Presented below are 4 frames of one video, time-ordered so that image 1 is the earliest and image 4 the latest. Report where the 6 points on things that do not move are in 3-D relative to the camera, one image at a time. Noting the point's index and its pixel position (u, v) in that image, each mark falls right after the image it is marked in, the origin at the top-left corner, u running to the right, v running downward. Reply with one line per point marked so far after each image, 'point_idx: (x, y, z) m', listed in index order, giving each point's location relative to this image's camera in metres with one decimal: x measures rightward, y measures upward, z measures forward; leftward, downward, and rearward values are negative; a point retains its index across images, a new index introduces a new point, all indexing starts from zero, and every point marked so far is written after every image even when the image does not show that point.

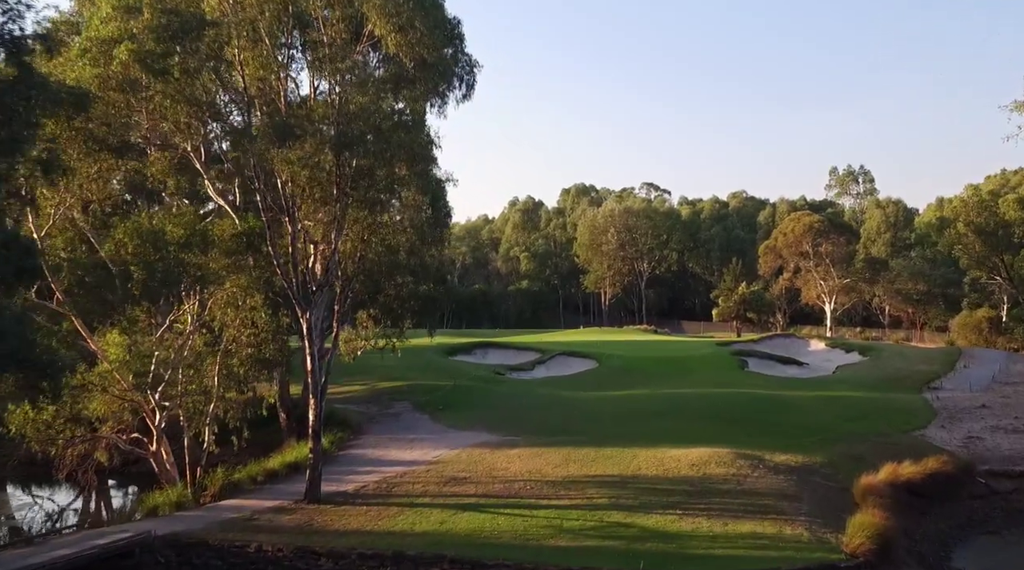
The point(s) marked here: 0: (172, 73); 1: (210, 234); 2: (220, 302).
0: (-6.9, +4.3, +16.7) m
1: (-6.8, +1.1, +18.3) m
2: (-6.8, -0.4, +19.6) m
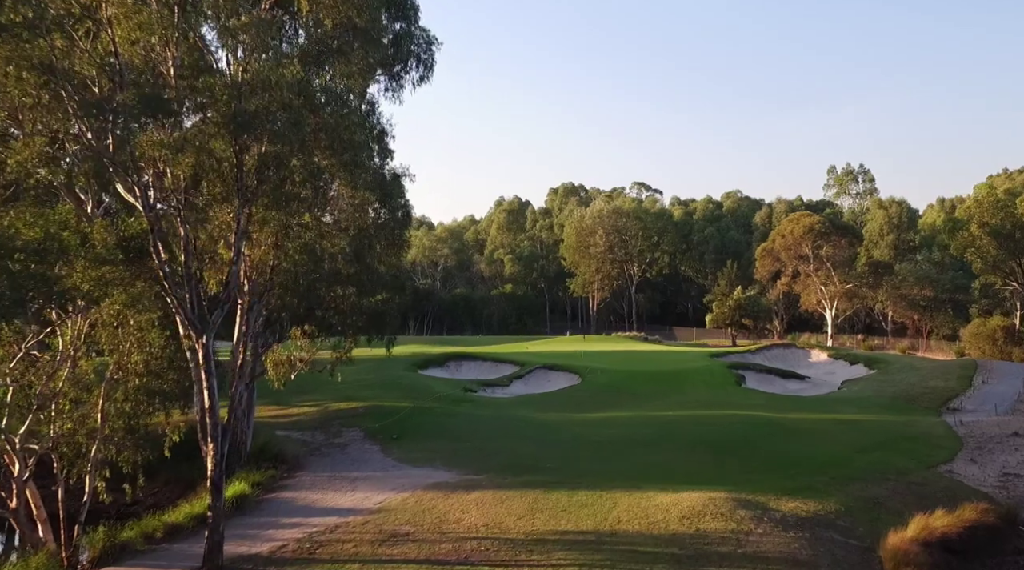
0: (-7.8, +4.0, +13.0) m
1: (-7.7, +0.8, +14.6) m
2: (-7.8, -0.7, +15.9) m
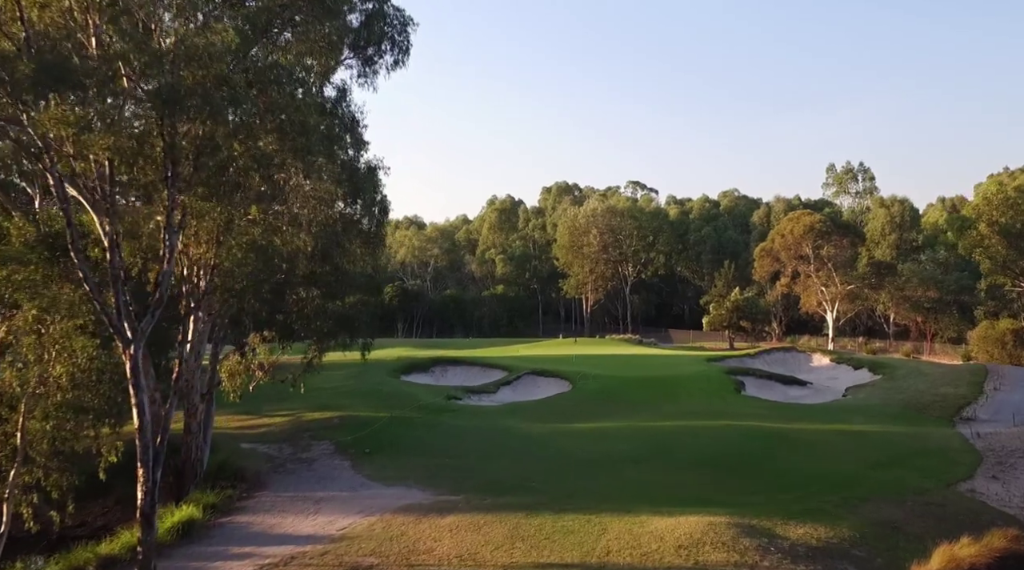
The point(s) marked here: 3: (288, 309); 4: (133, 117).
0: (-8.2, +3.9, +11.1) m
1: (-8.2, +0.7, +12.7) m
2: (-8.2, -0.7, +14.0) m
3: (-5.2, -0.6, +19.4) m
4: (-5.4, +2.5, +11.9) m
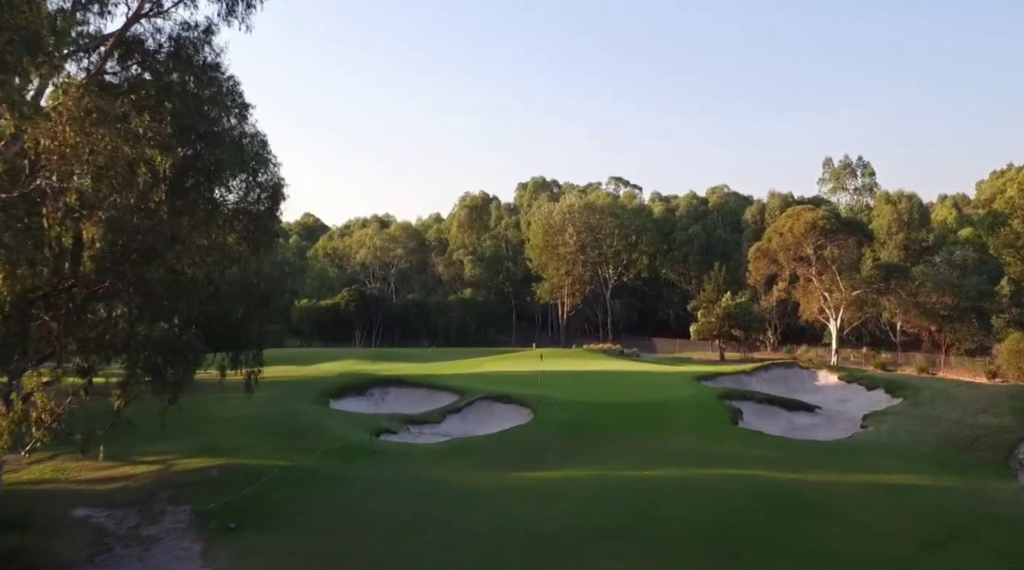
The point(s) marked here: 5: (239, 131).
0: (-9.6, +3.7, +4.8) m
1: (-9.6, +0.5, +6.4) m
2: (-9.7, -0.9, +7.7) m
3: (-6.7, -0.8, +13.2) m
4: (-6.8, +2.3, +5.6) m
5: (-5.9, +3.3, +17.5) m
